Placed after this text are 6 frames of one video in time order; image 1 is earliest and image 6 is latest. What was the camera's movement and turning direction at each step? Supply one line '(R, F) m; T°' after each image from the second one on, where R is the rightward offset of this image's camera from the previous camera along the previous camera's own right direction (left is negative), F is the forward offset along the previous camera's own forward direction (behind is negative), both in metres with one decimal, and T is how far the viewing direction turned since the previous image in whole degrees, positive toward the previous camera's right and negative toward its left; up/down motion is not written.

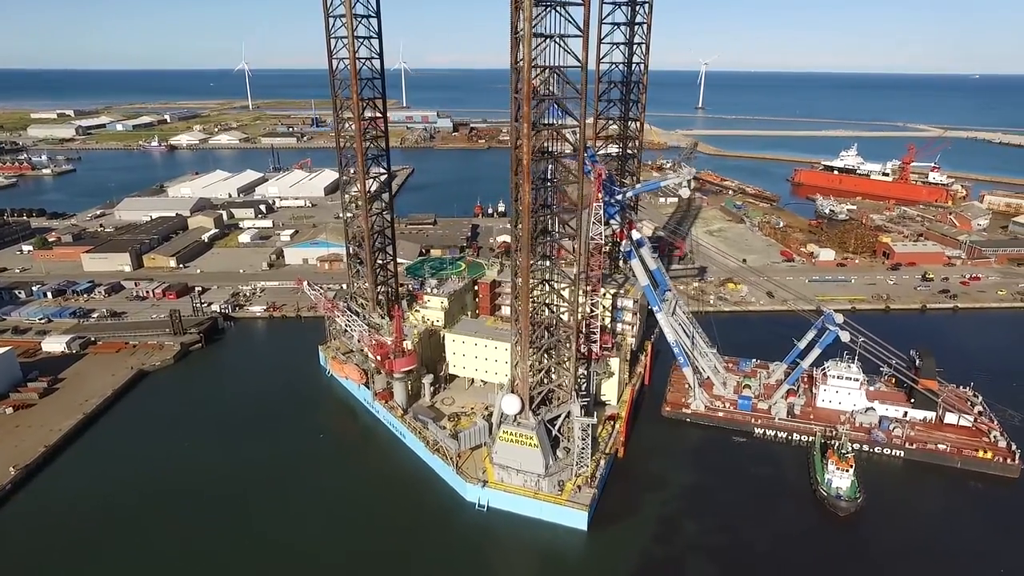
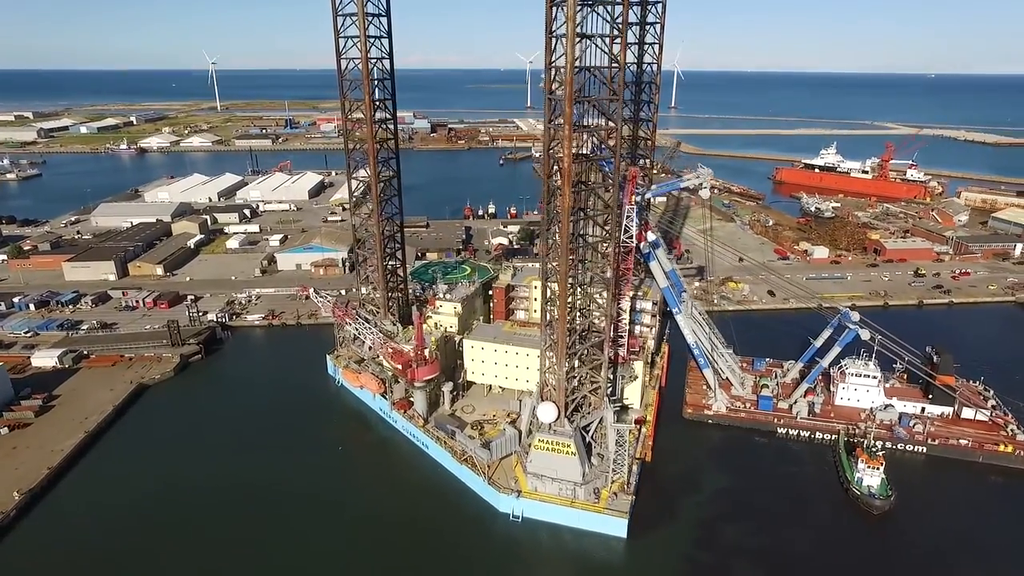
(-1.7, +0.4) m; +2°
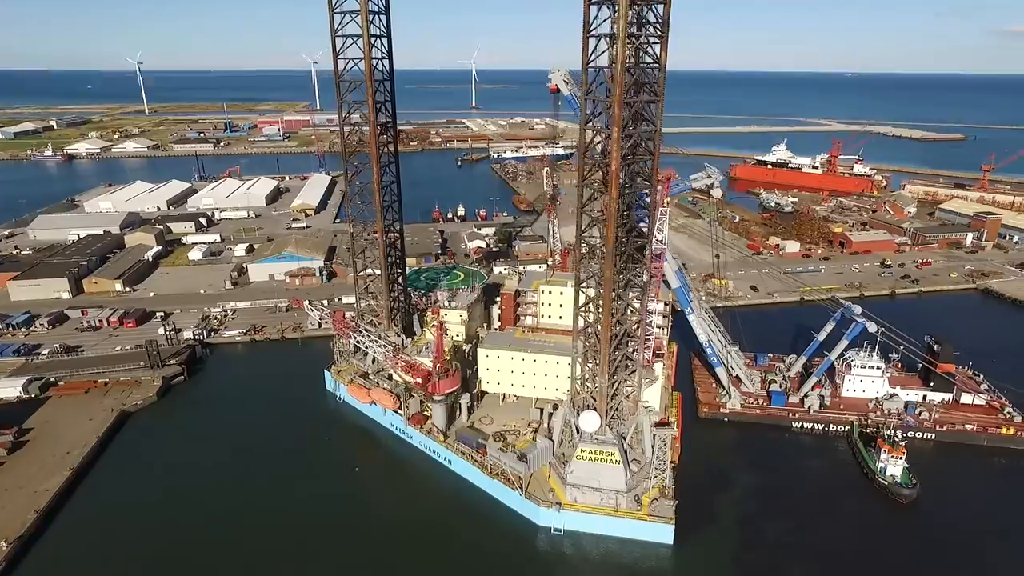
(-2.5, +0.7) m; +5°
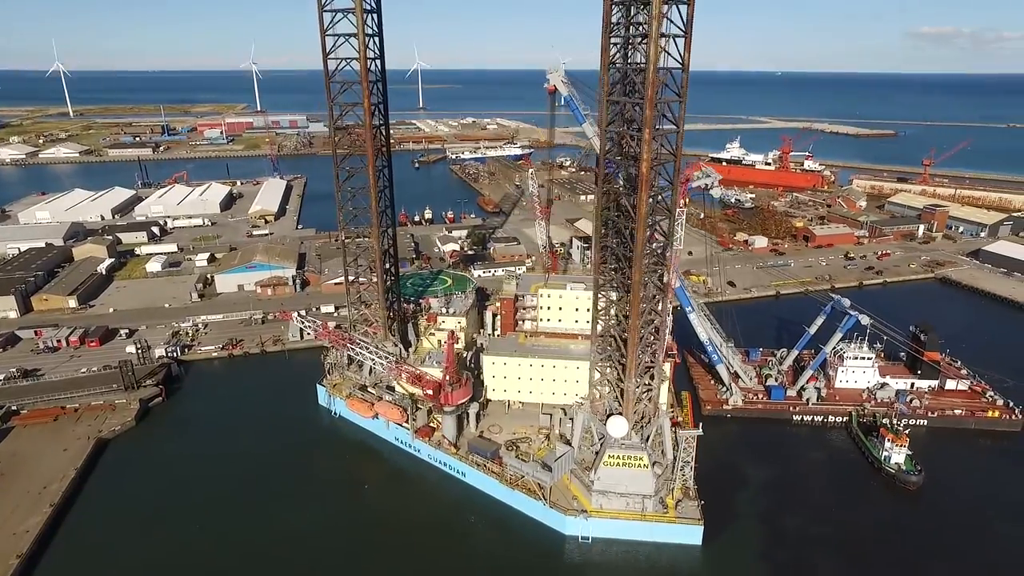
(-2.0, +0.5) m; +5°
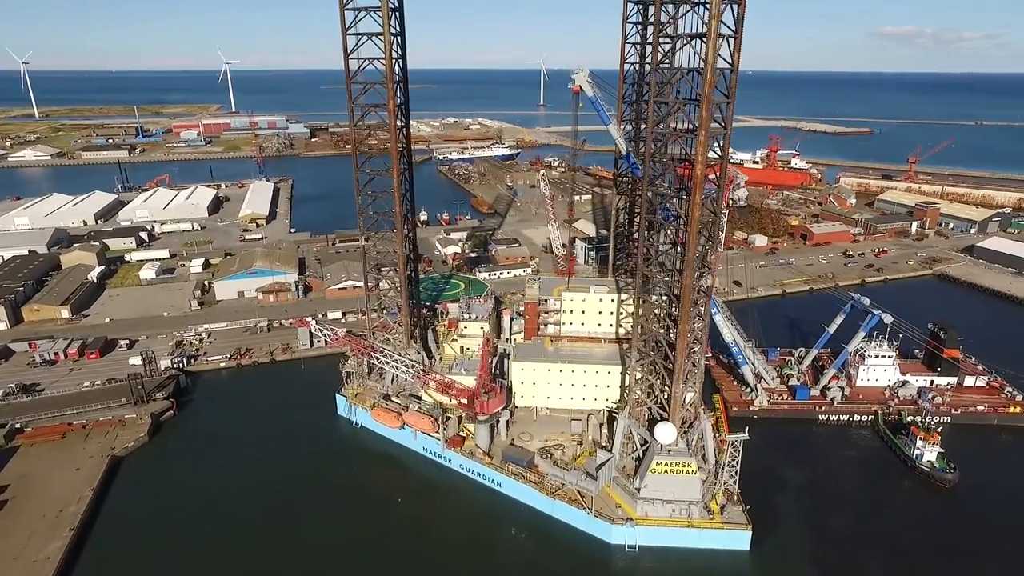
(-1.8, +0.4) m; +2°
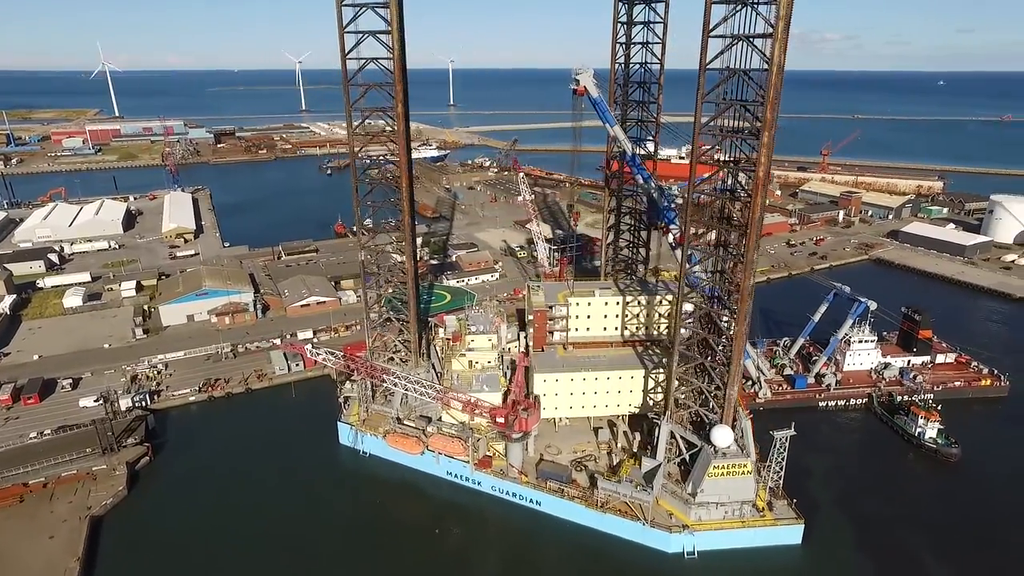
(-3.5, +1.0) m; +8°
